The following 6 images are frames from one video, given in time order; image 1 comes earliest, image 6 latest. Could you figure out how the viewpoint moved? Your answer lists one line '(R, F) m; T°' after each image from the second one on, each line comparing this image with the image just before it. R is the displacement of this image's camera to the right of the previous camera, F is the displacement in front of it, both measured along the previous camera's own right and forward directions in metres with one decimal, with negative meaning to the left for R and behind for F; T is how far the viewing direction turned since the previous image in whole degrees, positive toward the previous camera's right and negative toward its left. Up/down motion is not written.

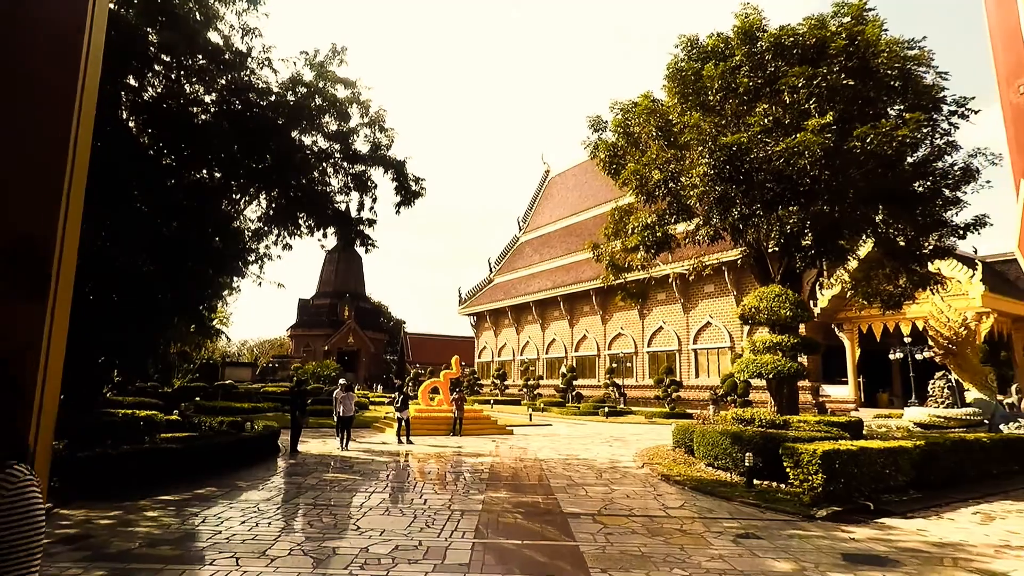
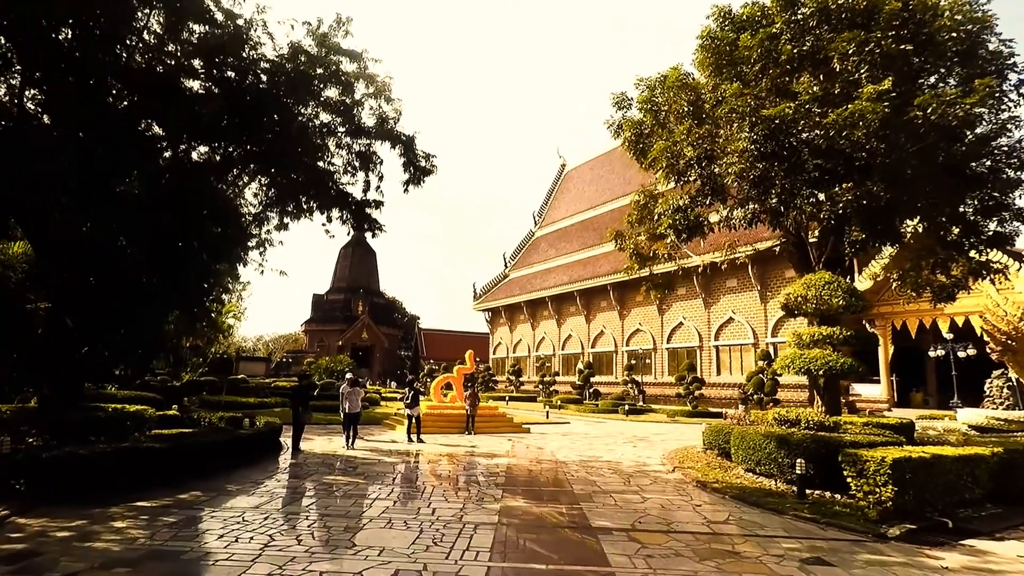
(-0.1, +0.8) m; -1°
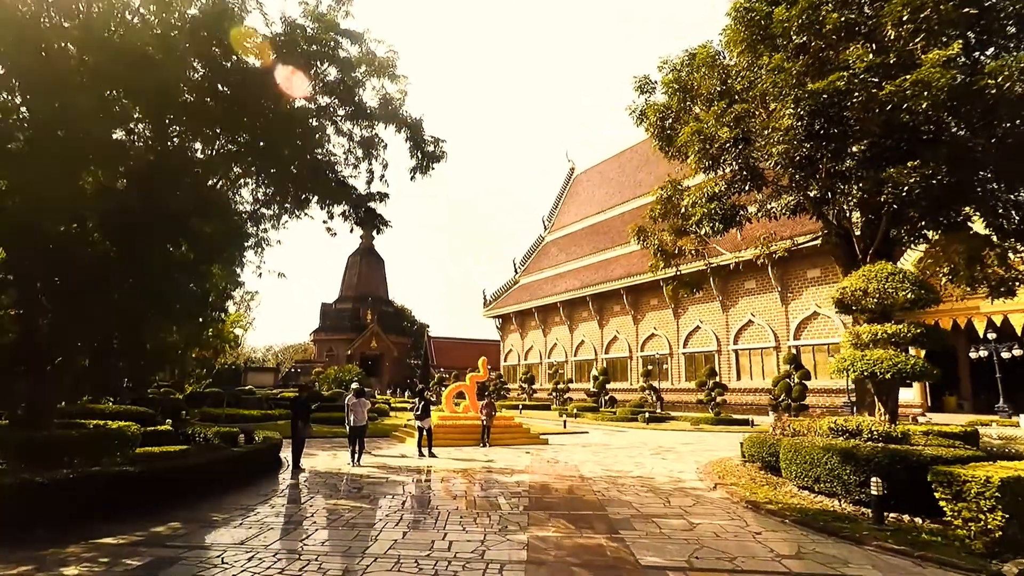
(-0.1, +0.8) m; -1°
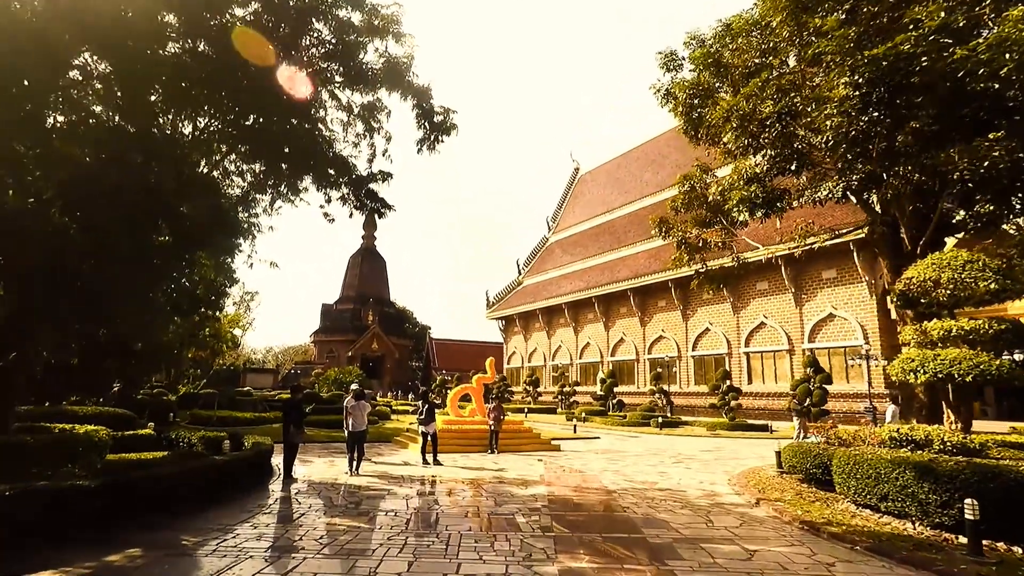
(-0.2, +0.8) m; 0°
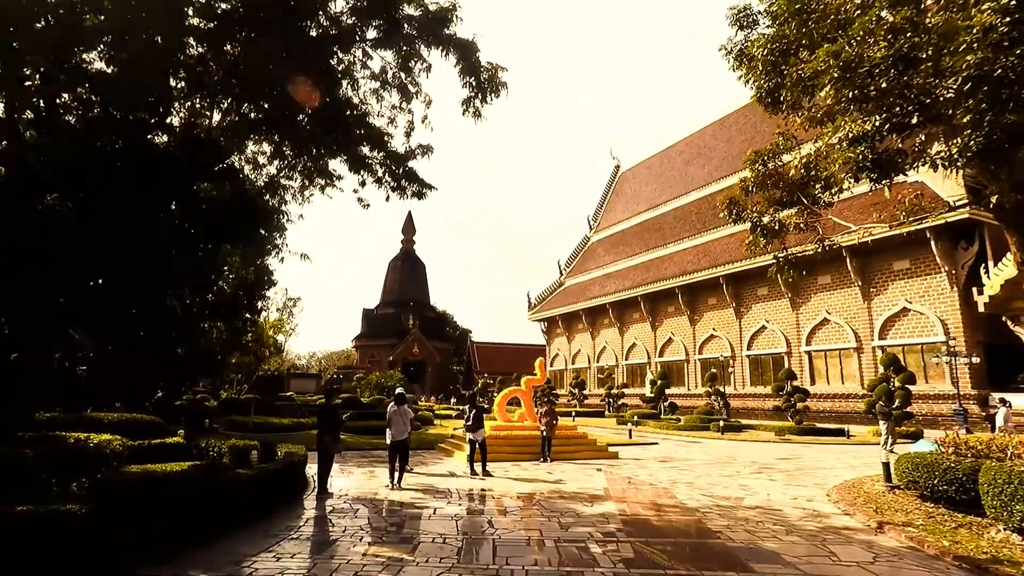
(-0.2, +1.0) m; -4°
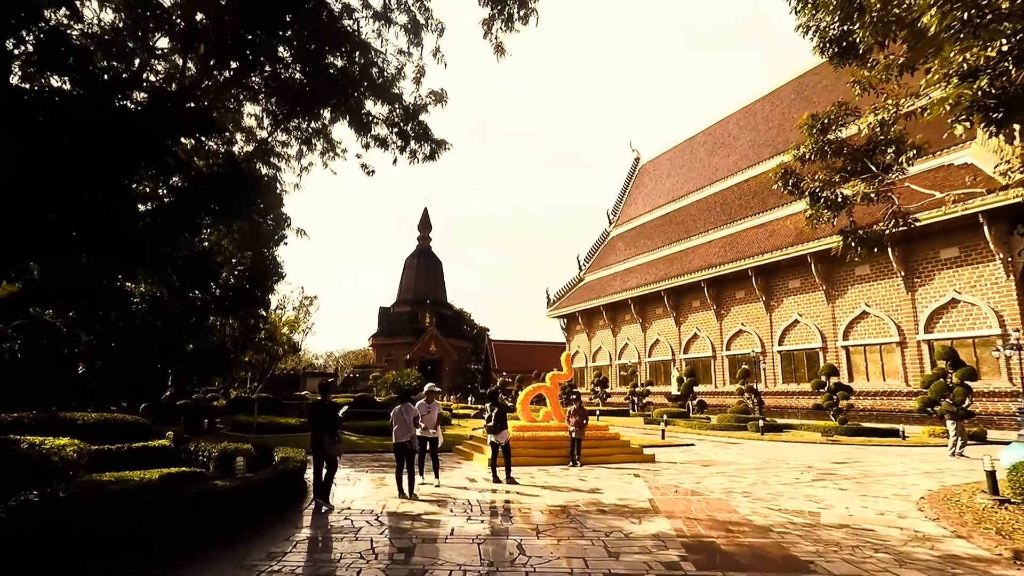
(-0.1, +1.1) m; -2°
